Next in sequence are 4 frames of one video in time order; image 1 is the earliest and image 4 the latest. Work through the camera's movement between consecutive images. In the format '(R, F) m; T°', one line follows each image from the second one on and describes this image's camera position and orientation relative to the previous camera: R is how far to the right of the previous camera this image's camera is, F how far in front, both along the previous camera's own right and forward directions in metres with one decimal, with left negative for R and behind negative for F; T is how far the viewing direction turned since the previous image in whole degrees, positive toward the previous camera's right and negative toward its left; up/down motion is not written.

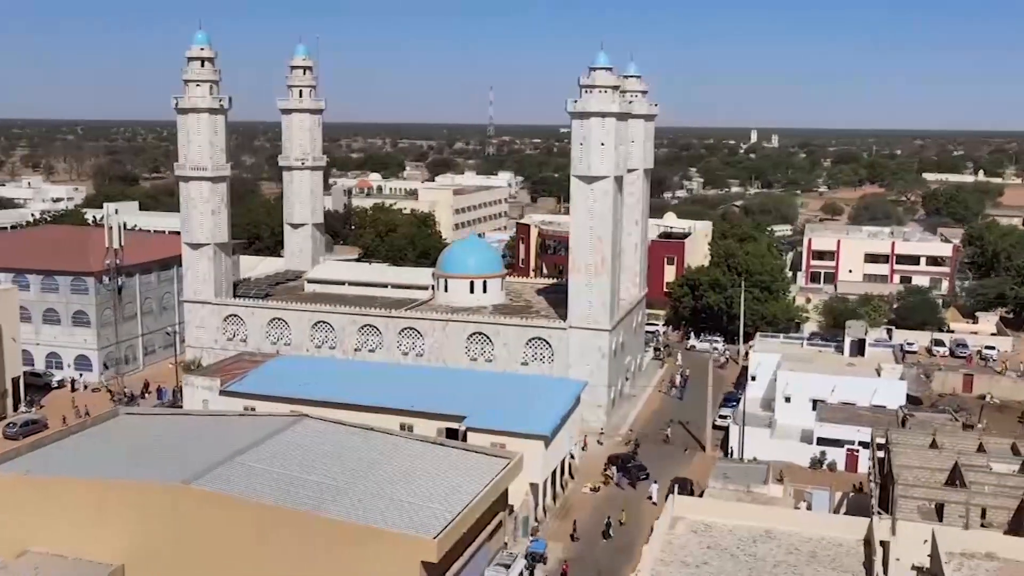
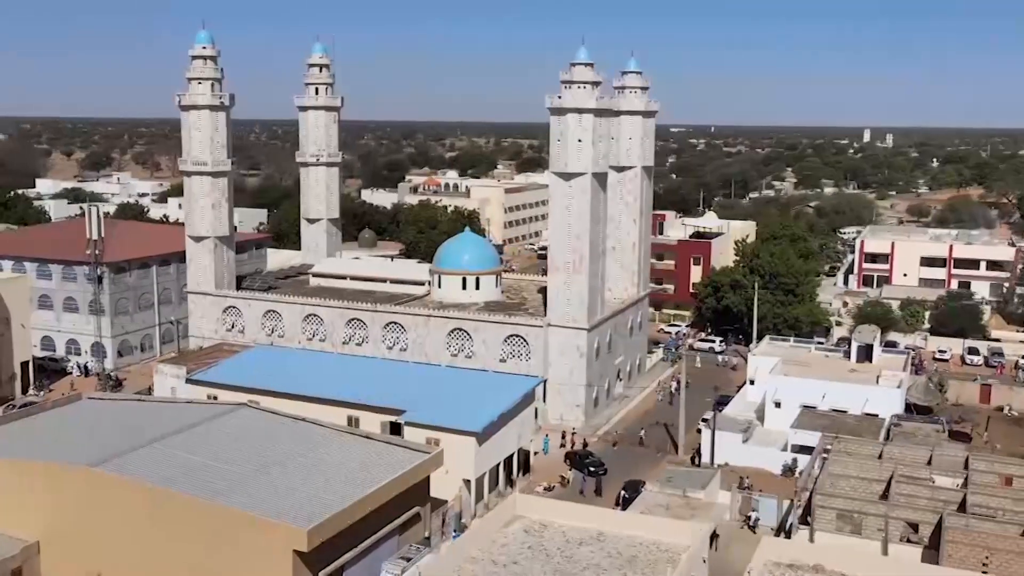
(+4.0, +0.3) m; -6°
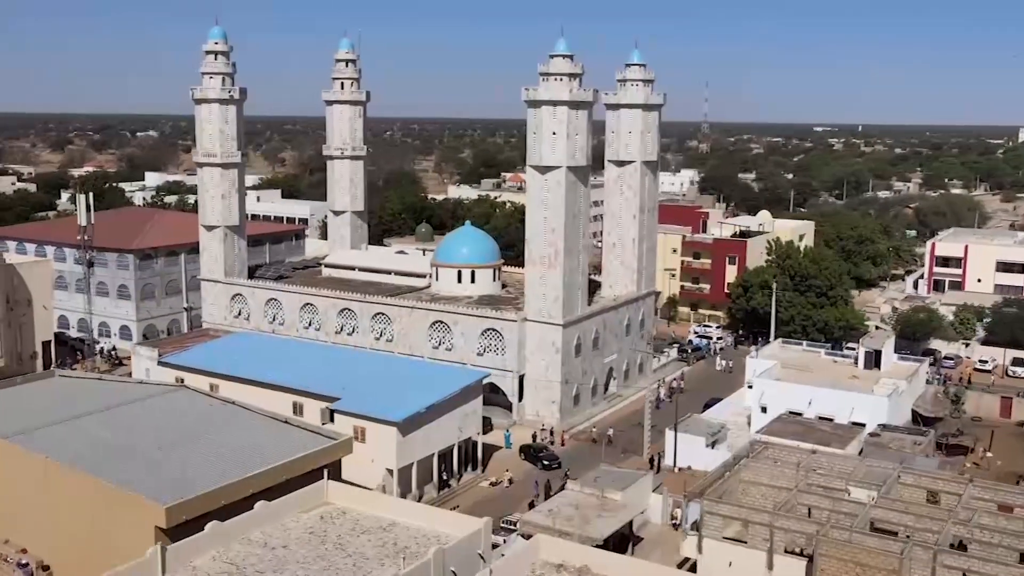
(+4.9, +0.5) m; -8°
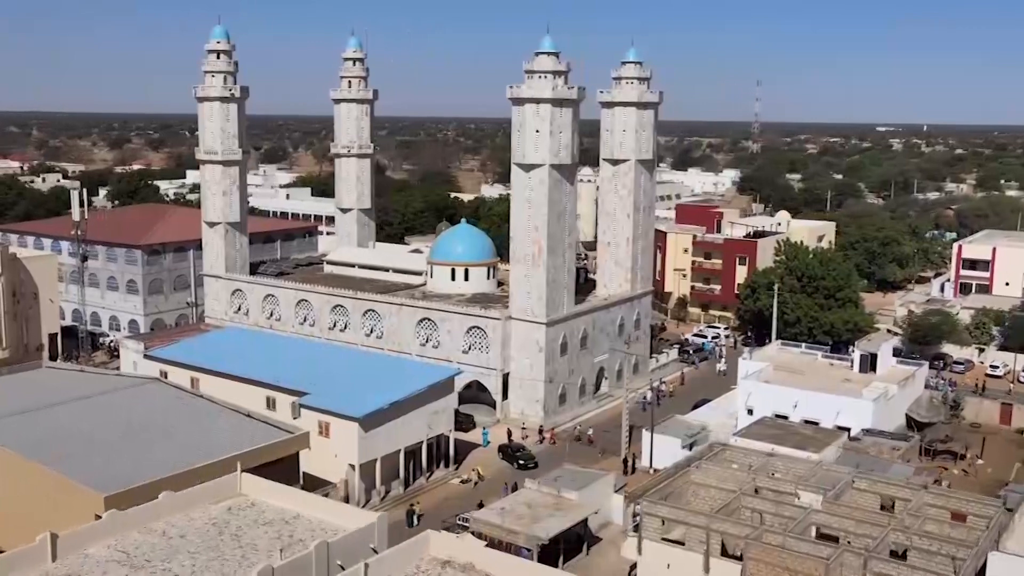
(+2.2, +0.1) m; -3°
